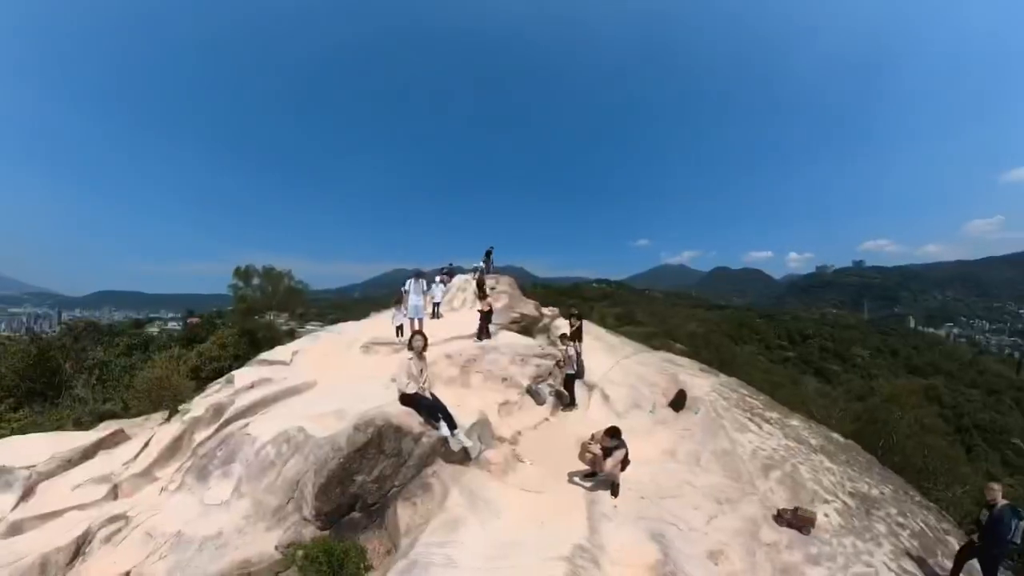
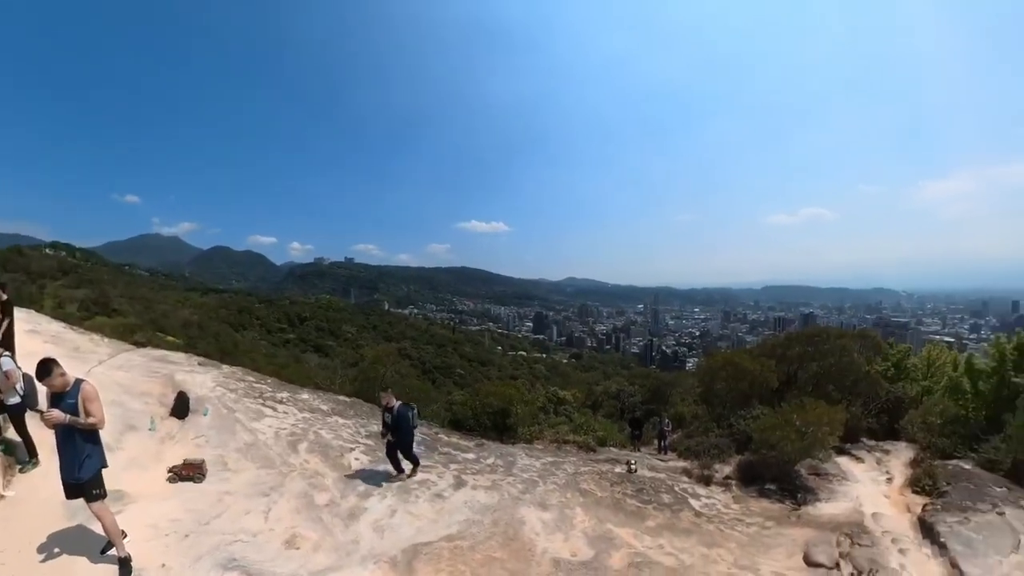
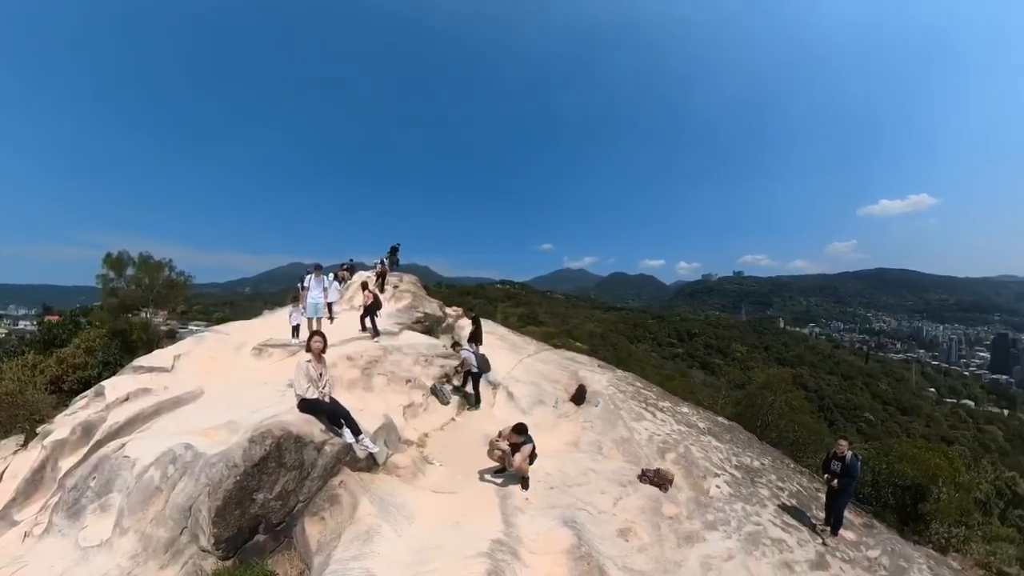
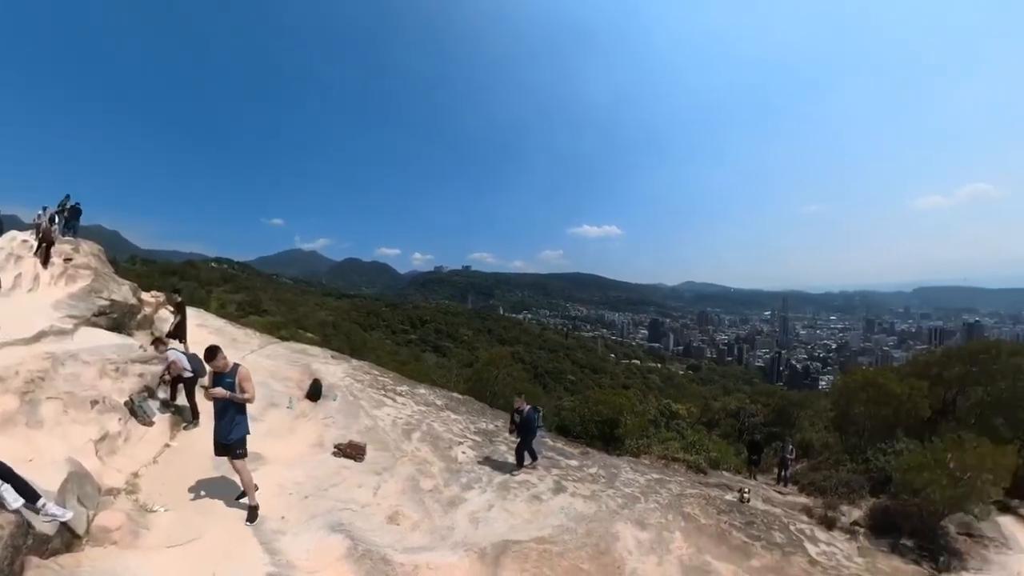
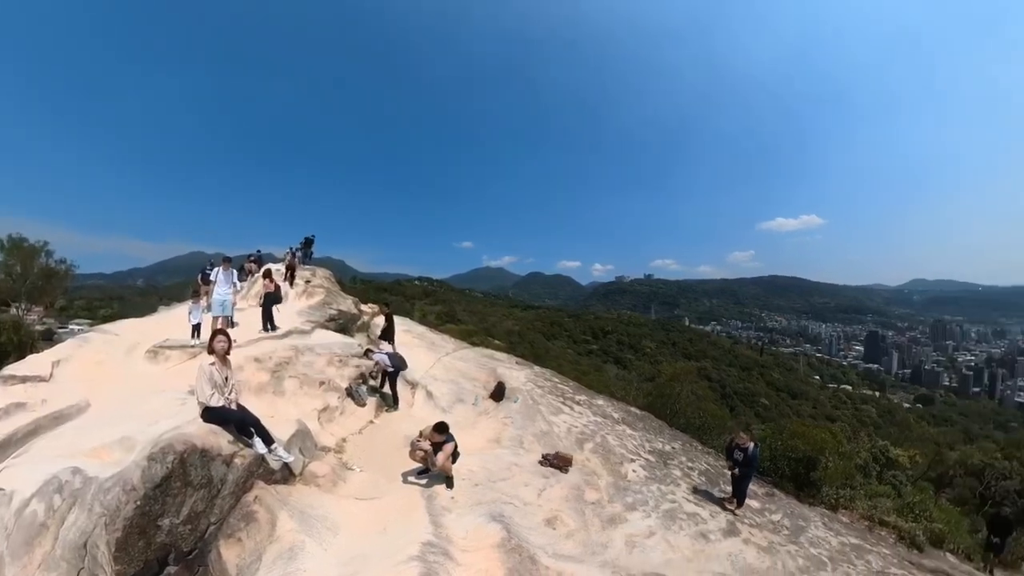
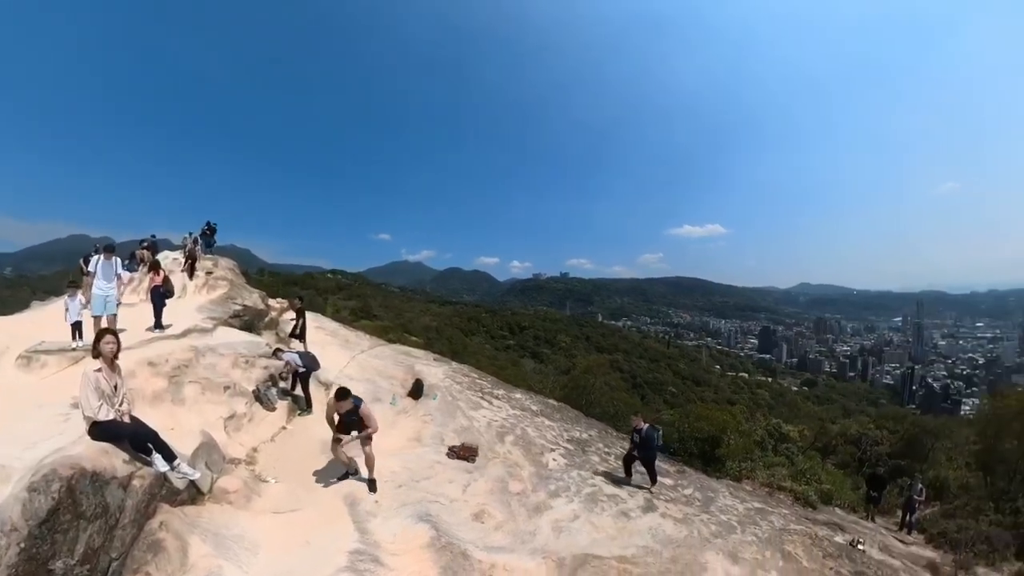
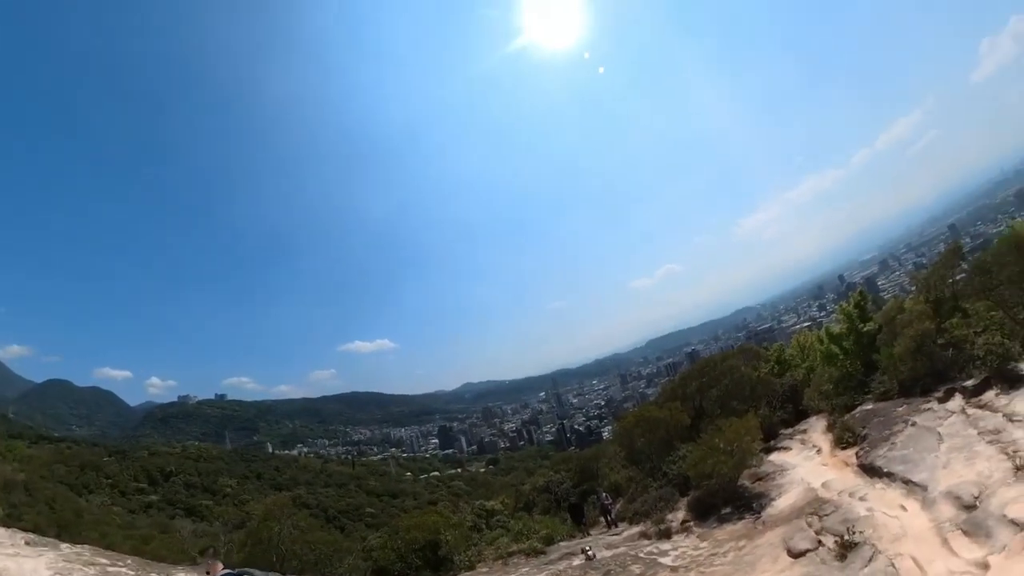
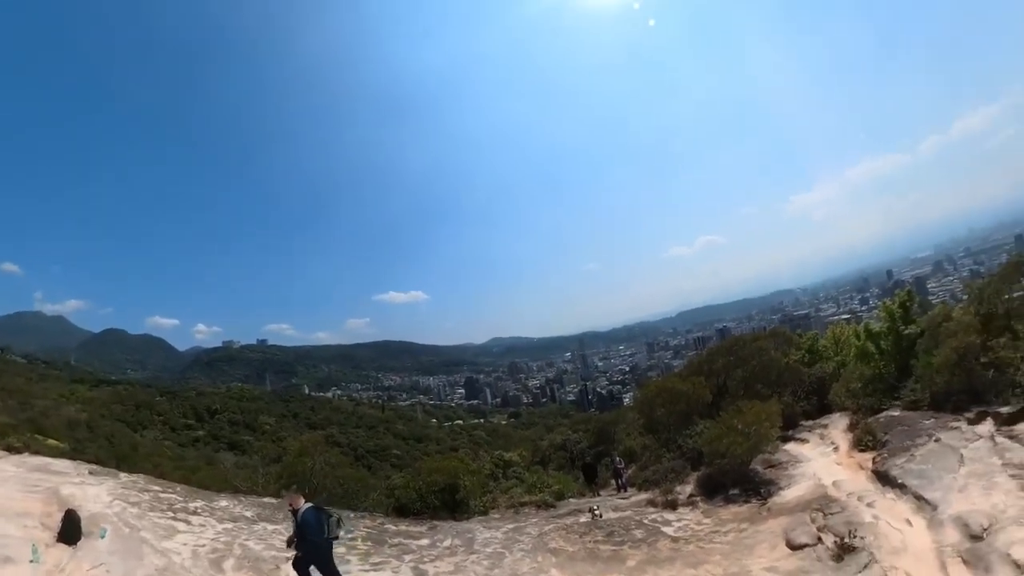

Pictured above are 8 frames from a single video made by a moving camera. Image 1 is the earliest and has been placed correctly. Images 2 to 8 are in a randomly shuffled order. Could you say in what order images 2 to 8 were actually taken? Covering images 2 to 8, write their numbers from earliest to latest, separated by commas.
3, 5, 6, 4, 2, 8, 7
